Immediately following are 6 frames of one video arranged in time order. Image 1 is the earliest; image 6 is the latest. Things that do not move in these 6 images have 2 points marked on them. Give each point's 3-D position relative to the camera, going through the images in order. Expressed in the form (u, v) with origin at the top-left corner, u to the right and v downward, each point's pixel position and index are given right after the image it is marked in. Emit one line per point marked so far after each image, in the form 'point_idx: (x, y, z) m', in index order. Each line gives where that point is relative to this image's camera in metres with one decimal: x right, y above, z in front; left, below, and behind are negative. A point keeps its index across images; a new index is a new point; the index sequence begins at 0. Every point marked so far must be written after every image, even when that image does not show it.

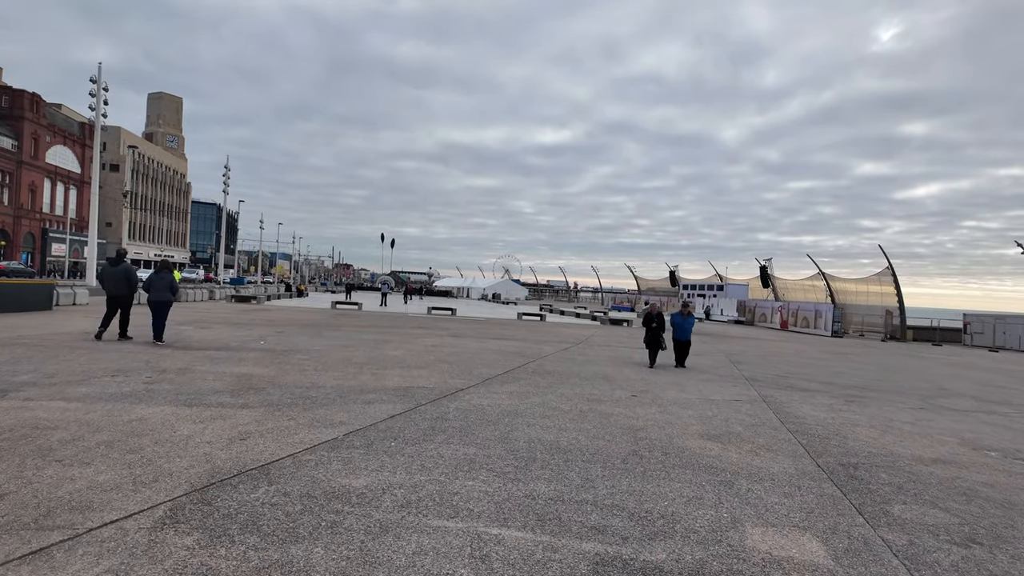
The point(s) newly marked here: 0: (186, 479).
0: (-2.3, -1.4, +4.3) m
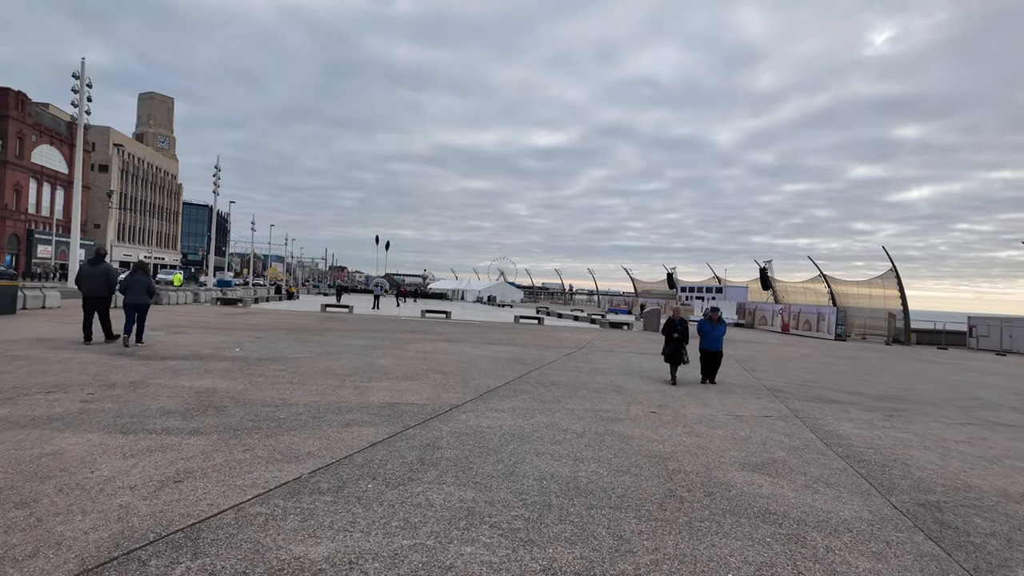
0: (-2.3, -1.4, +3.1) m
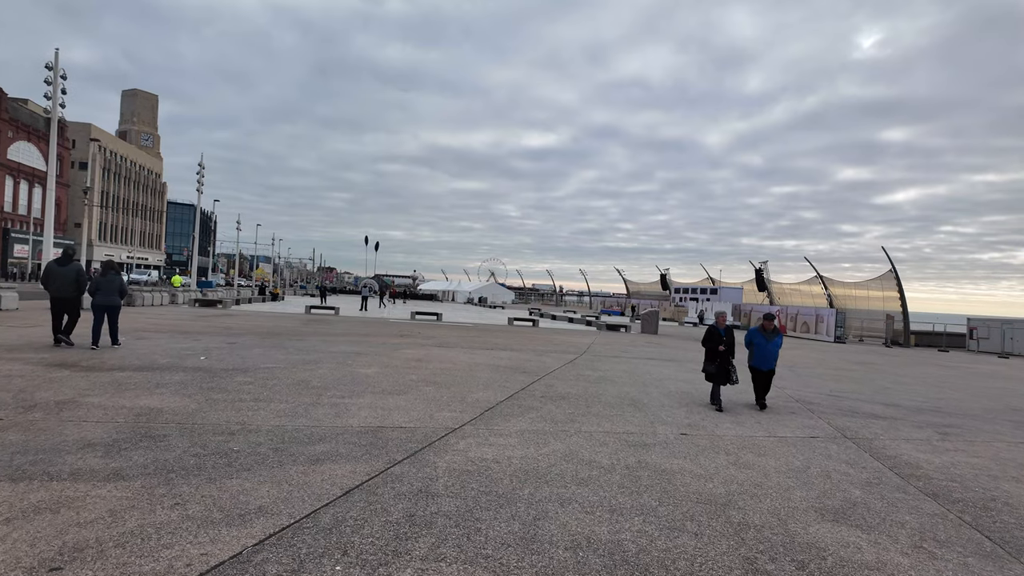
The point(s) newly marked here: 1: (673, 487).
0: (-2.1, -1.4, +1.8) m
1: (+1.3, -1.7, +5.0) m
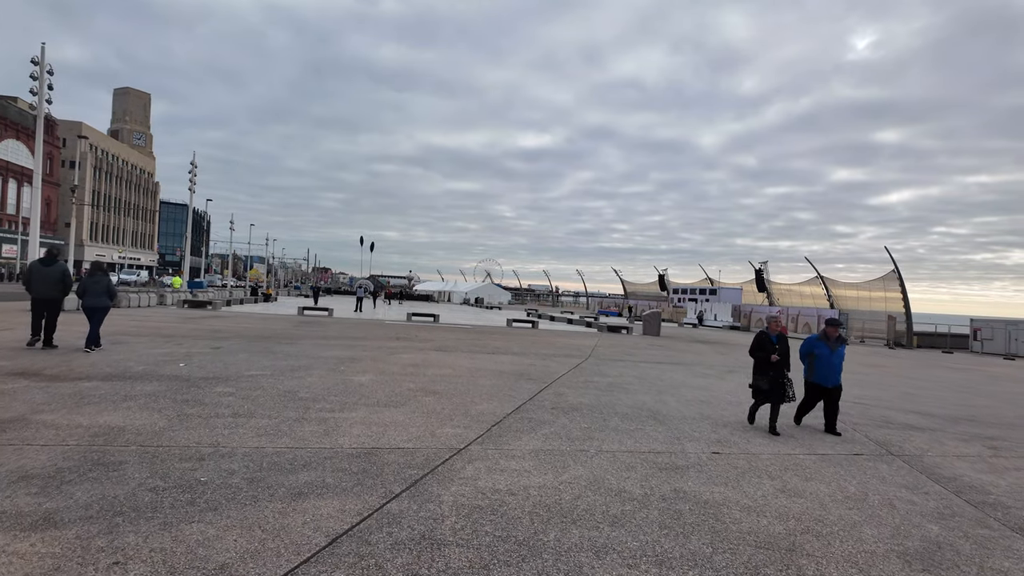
0: (-1.9, -1.4, +1.0) m
1: (+1.5, -1.7, +4.2) m
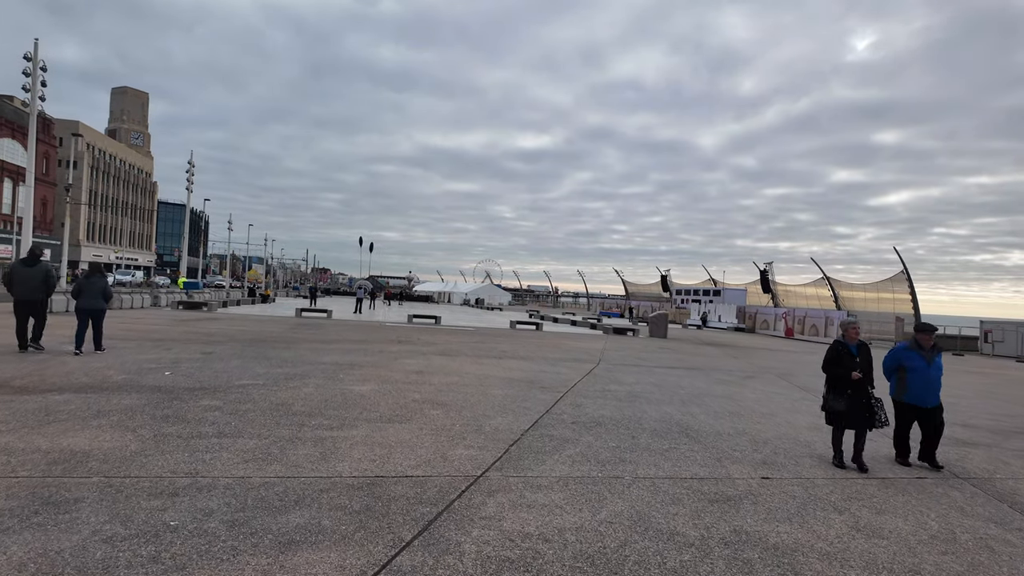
0: (-1.7, -1.4, +0.2) m
1: (+1.7, -1.7, +3.5) m
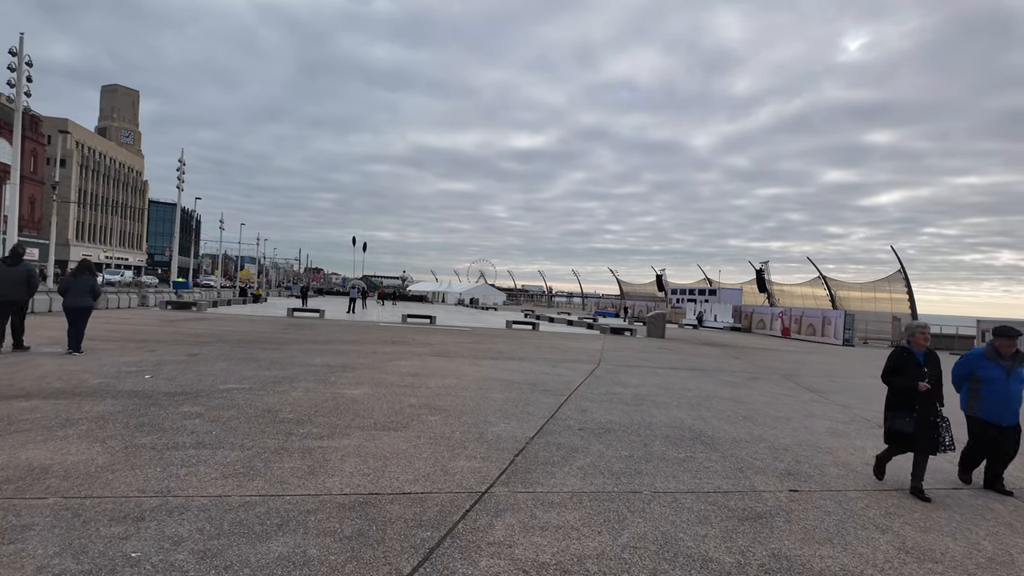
0: (-1.6, -1.4, -0.3) m
1: (+1.8, -1.7, +3.0) m
